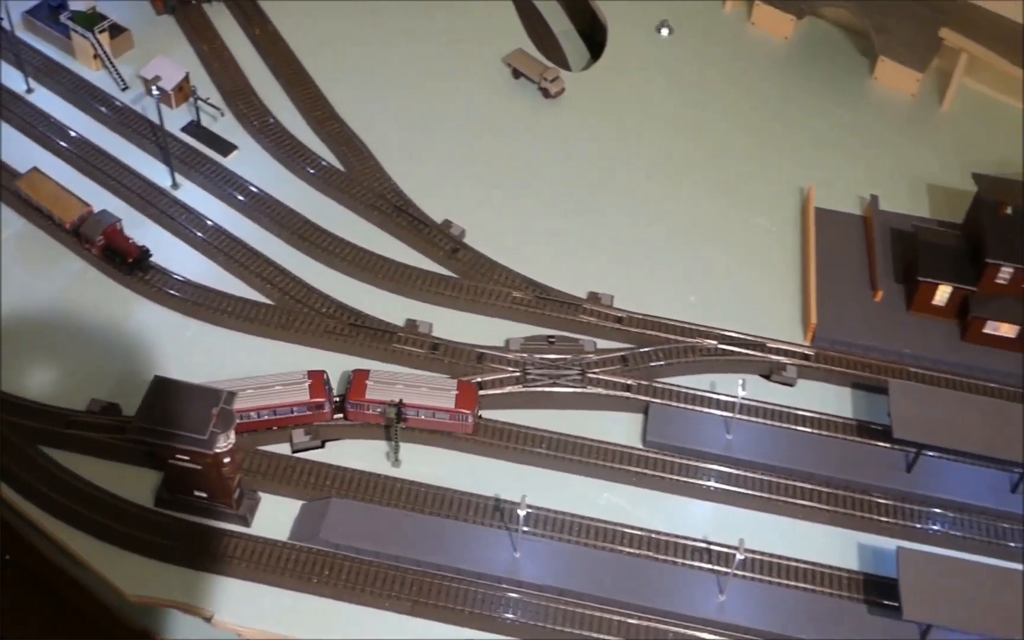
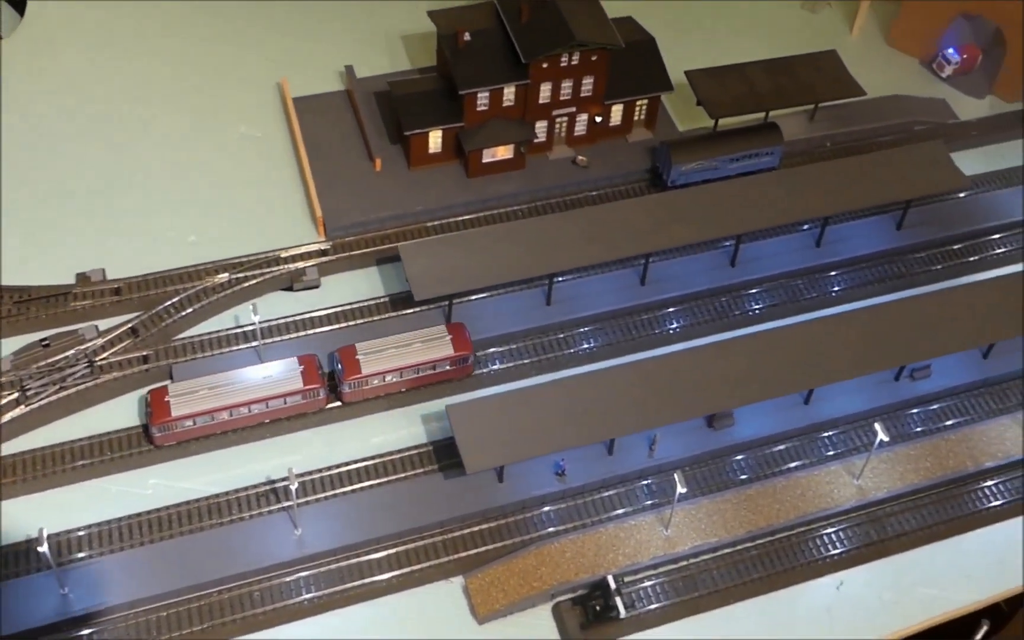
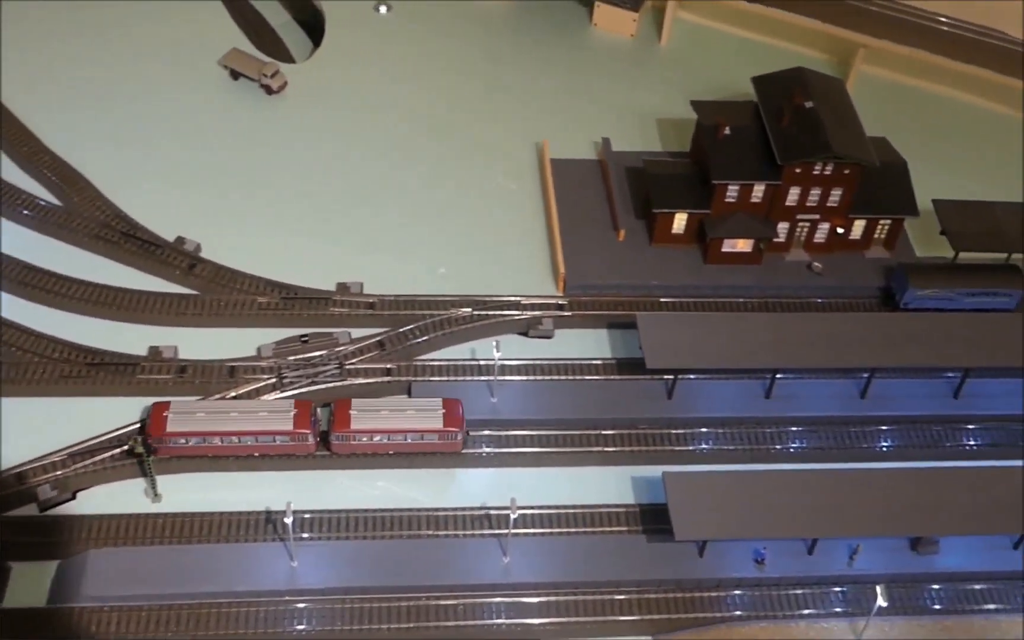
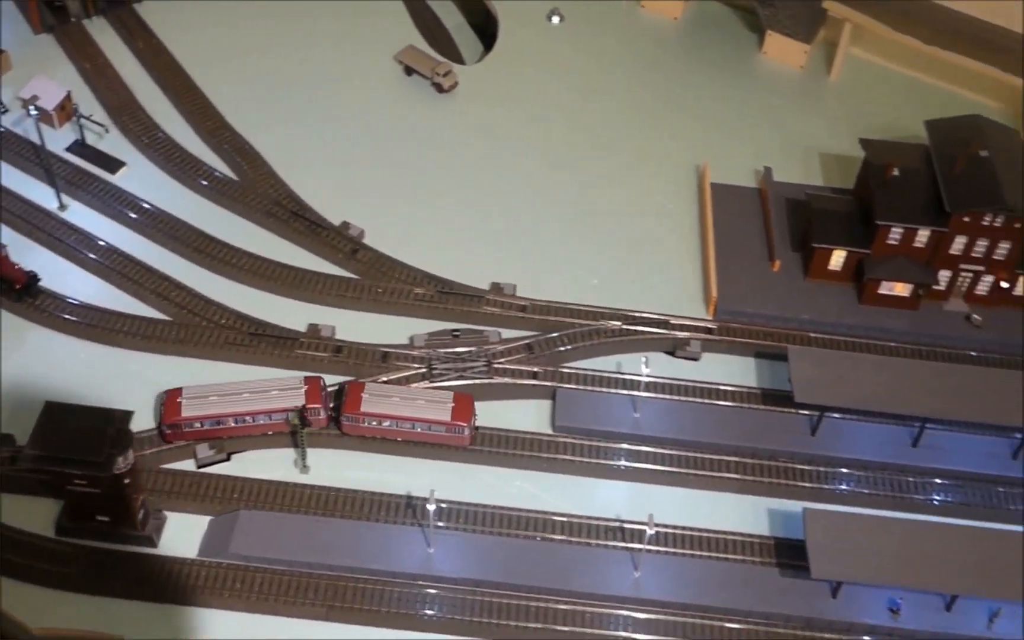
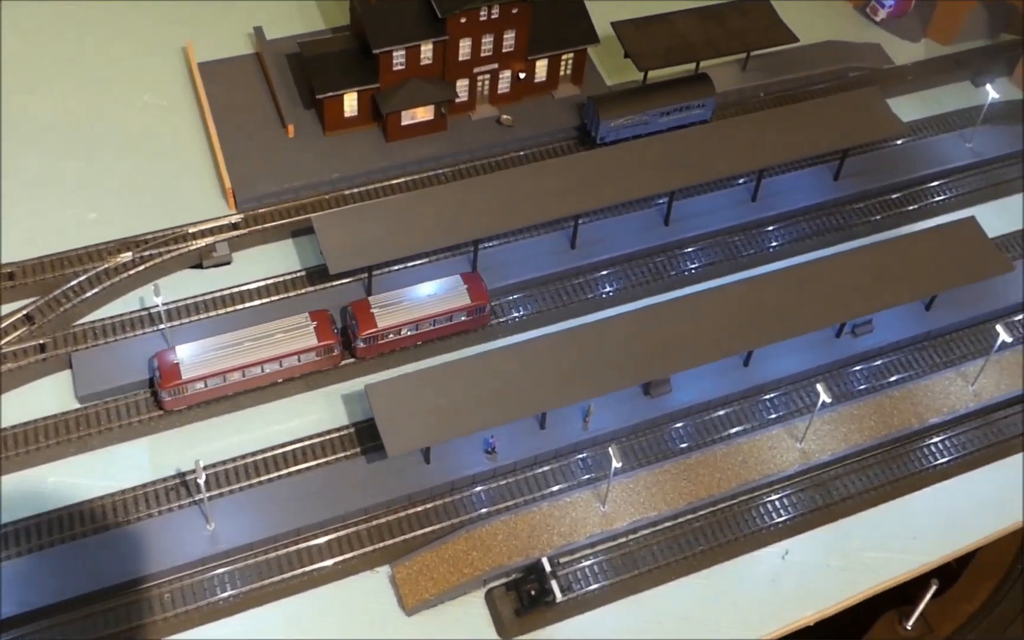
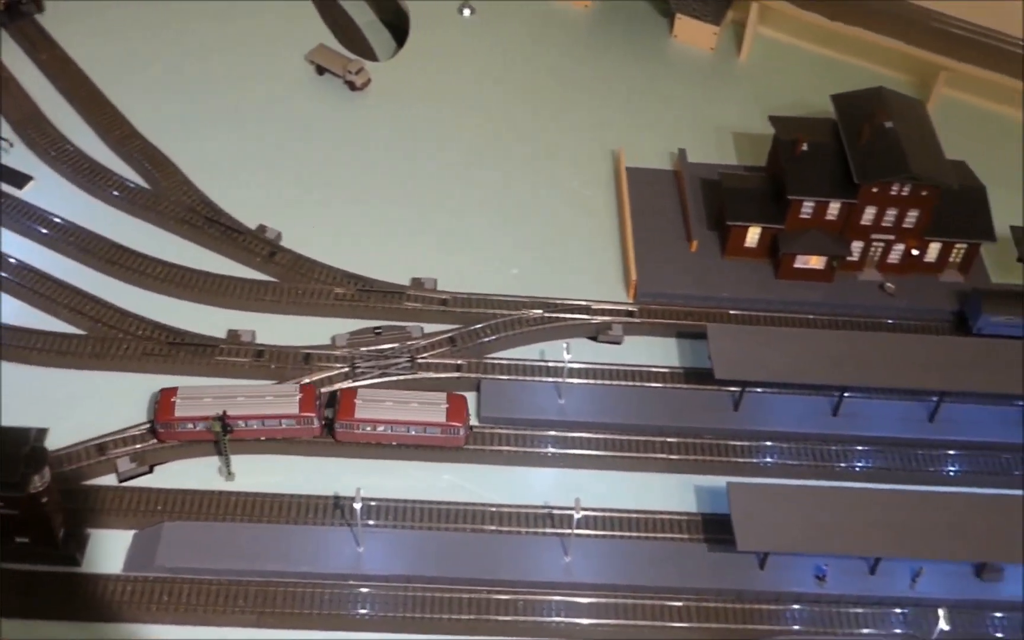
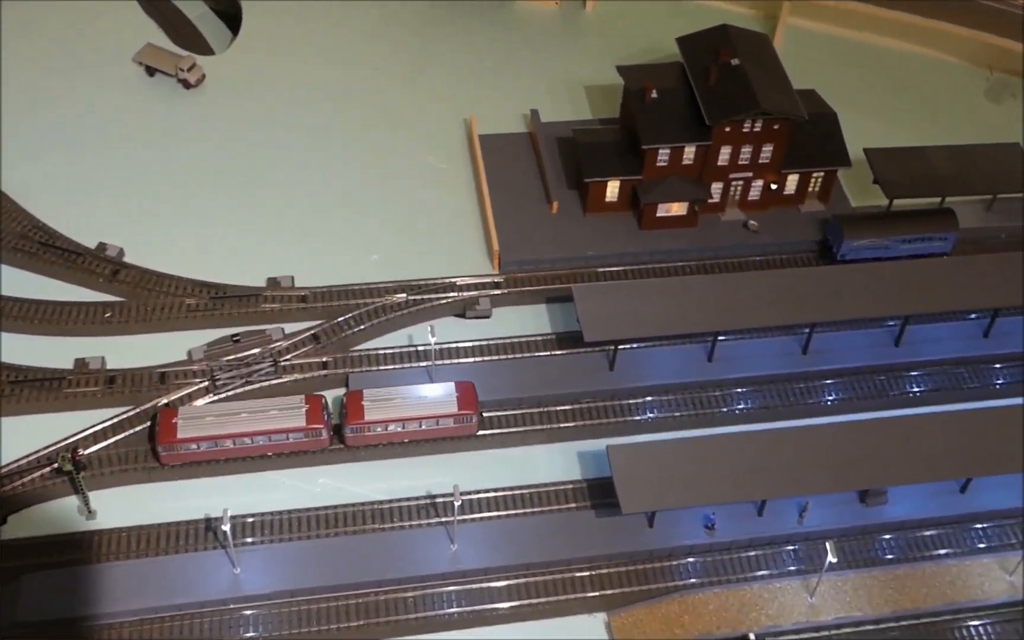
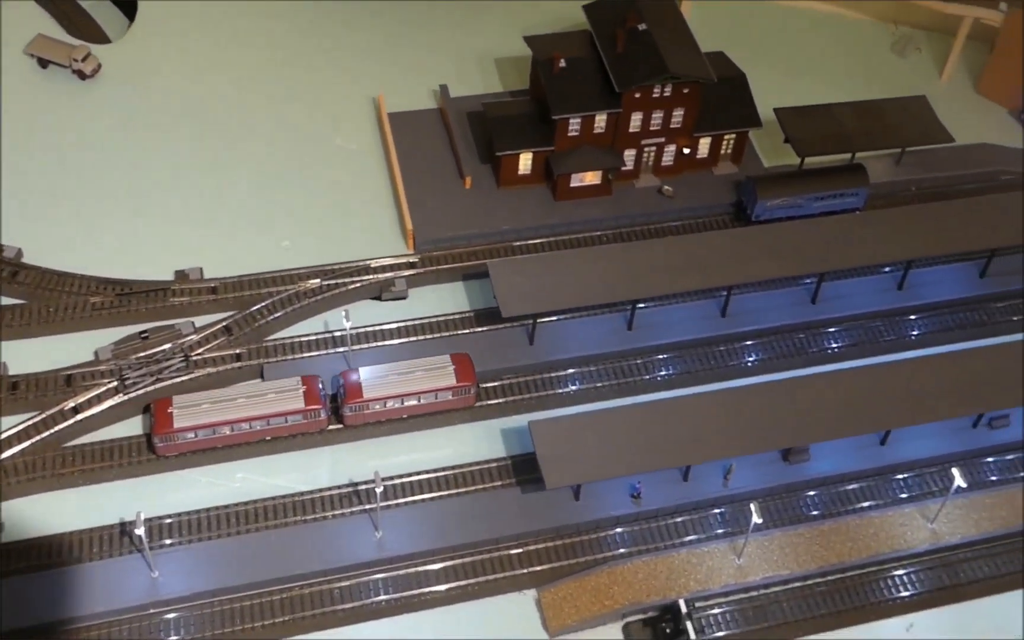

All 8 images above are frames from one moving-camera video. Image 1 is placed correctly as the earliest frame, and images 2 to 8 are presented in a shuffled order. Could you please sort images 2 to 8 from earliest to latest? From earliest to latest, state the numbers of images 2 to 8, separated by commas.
4, 6, 3, 7, 8, 2, 5
